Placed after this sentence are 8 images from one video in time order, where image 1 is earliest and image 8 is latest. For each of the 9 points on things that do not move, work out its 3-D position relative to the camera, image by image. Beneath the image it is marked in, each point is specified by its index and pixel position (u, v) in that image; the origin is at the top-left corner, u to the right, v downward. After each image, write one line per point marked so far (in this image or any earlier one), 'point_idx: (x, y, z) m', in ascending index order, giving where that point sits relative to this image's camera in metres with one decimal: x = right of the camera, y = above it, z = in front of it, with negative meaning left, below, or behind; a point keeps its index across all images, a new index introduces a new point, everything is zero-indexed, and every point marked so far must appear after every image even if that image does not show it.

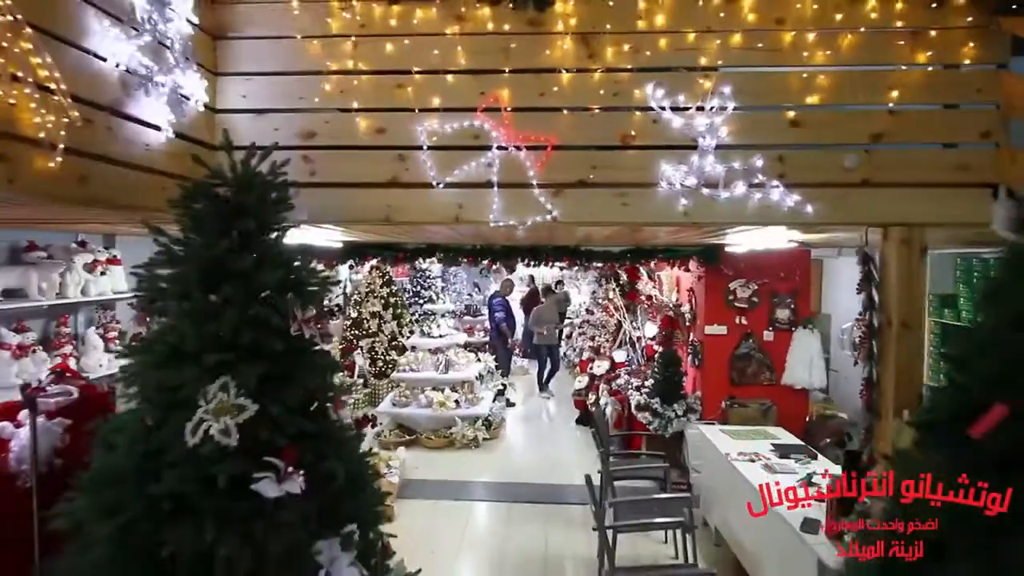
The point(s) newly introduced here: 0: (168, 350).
0: (-0.9, -0.1, +1.9) m
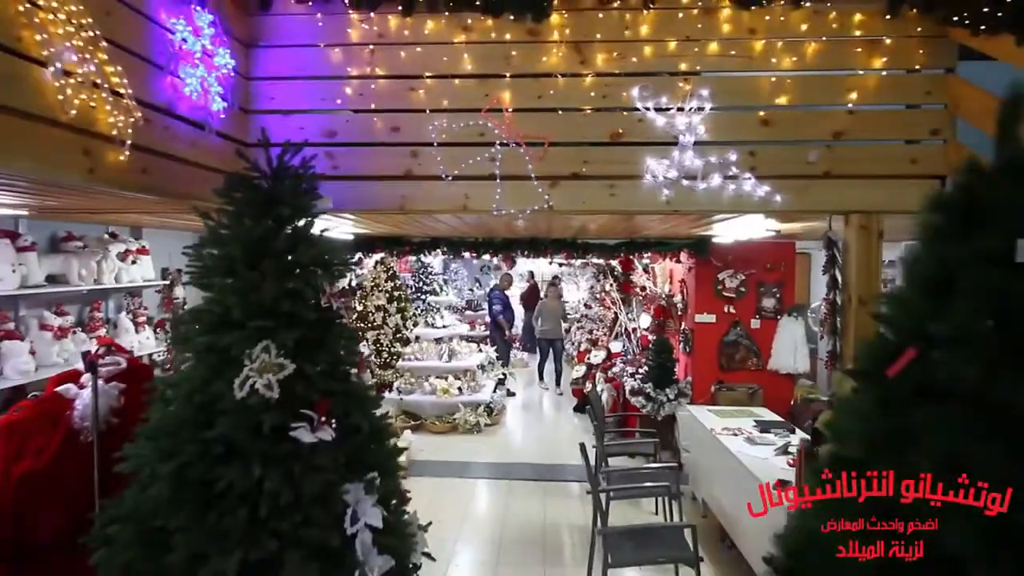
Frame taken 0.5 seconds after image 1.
0: (-0.9, -0.1, +2.2) m
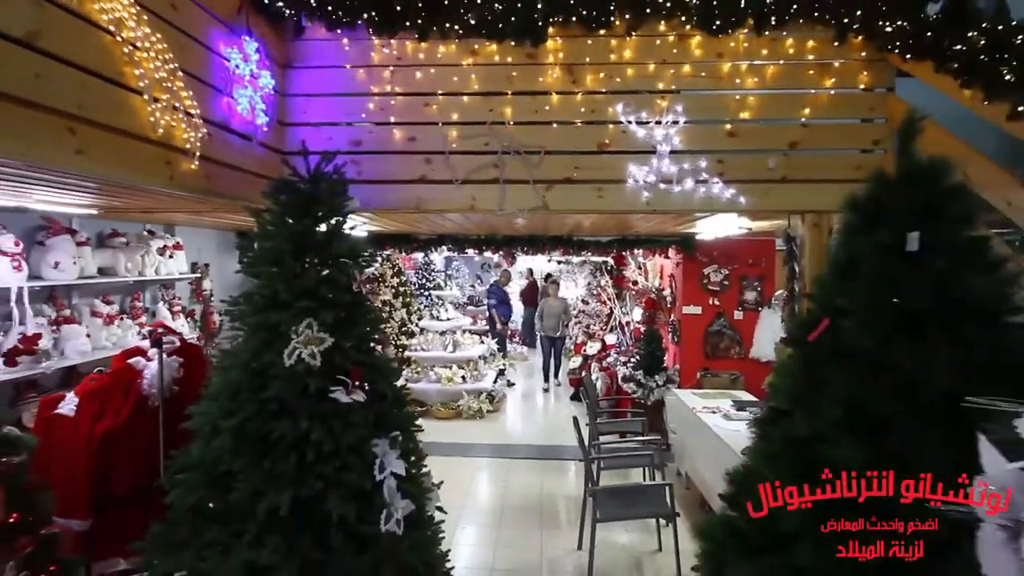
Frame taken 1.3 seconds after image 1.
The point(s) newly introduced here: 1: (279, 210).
0: (-0.8, 0.0, +2.6) m
1: (-0.8, +0.3, +2.7) m
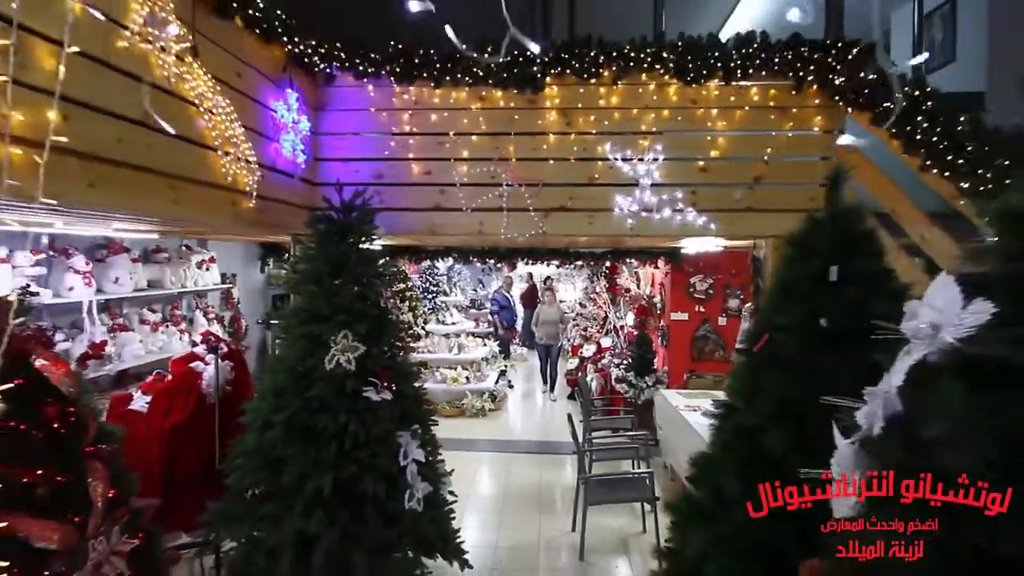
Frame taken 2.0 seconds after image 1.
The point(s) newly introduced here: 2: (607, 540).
0: (-0.8, -0.1, +3.1) m
1: (-0.8, +0.2, +3.2) m
2: (+0.5, -1.4, +4.3) m
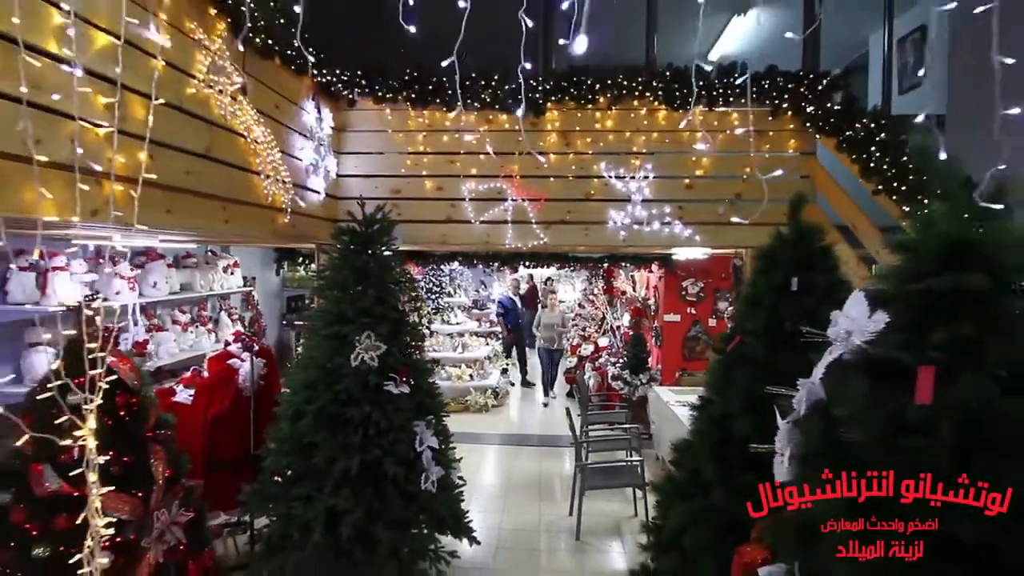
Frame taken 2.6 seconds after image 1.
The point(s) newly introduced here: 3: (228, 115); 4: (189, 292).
0: (-0.8, -0.1, +3.5) m
1: (-0.8, +0.2, +3.5) m
2: (+0.6, -1.4, +4.6) m
3: (-1.0, +0.6, +2.7) m
4: (-2.1, 0.0, +4.8) m
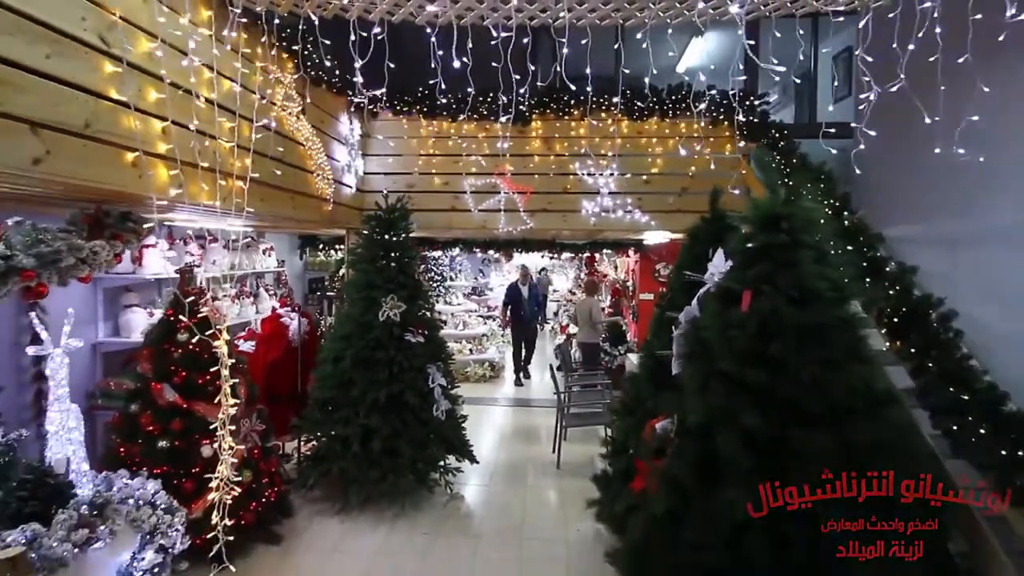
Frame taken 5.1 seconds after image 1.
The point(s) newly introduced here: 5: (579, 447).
0: (-0.9, 0.0, +4.5) m
1: (-0.8, +0.3, +4.5) m
2: (+0.5, -1.3, +5.6) m
3: (-1.1, +0.8, +3.7) m
4: (-2.1, +0.1, +5.8) m
5: (+0.5, -1.3, +5.8) m
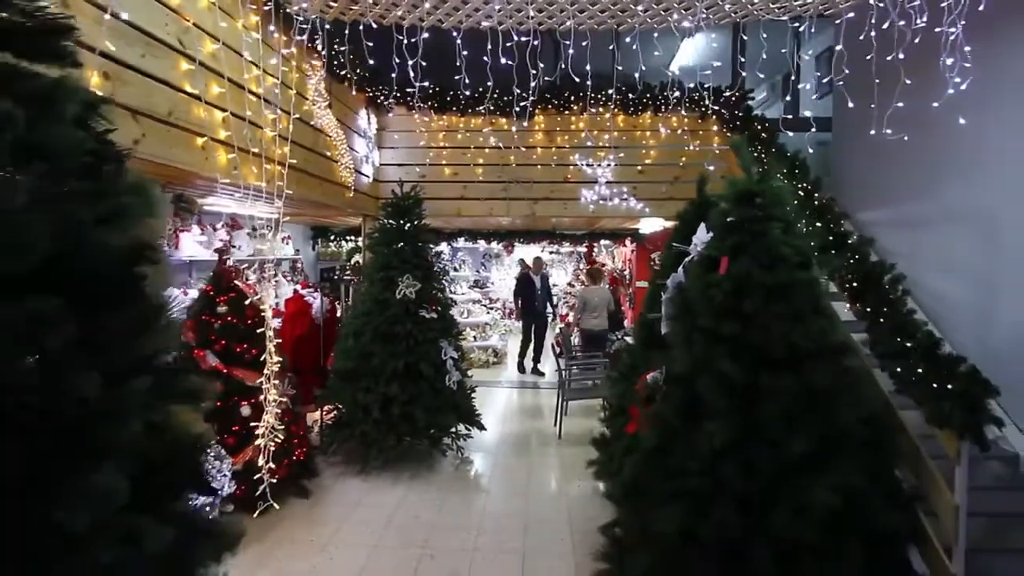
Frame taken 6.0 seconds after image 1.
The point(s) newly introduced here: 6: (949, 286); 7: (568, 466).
0: (-0.8, +0.2, +4.9) m
1: (-0.8, +0.5, +4.9) m
2: (+0.5, -1.1, +6.1) m
3: (-1.0, +0.9, +4.1) m
4: (-2.1, +0.3, +6.2) m
5: (+0.6, -1.1, +6.2) m
6: (+2.3, 0.0, +3.9) m
7: (+0.4, -1.2, +5.1) m
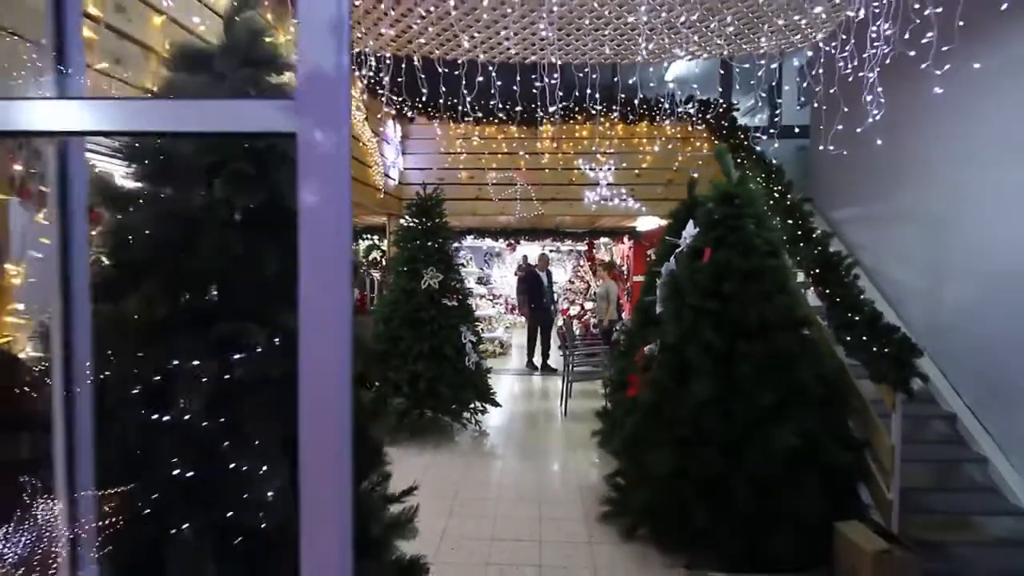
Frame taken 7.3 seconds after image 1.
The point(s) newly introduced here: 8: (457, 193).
0: (-0.7, +0.2, +5.5) m
1: (-0.7, +0.5, +5.5) m
2: (+0.6, -1.1, +6.7) m
3: (-0.9, +1.0, +4.7) m
4: (-2.0, +0.3, +6.8) m
5: (+0.6, -1.1, +6.8) m
6: (+2.4, +0.1, +4.5) m
7: (+0.5, -1.1, +5.7) m
8: (-0.5, +0.8, +6.2) m
